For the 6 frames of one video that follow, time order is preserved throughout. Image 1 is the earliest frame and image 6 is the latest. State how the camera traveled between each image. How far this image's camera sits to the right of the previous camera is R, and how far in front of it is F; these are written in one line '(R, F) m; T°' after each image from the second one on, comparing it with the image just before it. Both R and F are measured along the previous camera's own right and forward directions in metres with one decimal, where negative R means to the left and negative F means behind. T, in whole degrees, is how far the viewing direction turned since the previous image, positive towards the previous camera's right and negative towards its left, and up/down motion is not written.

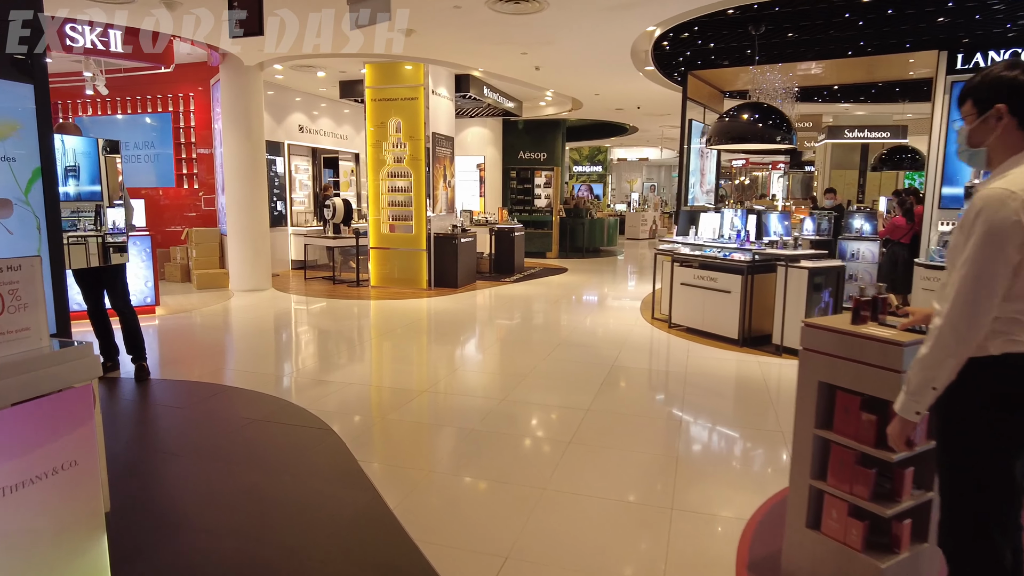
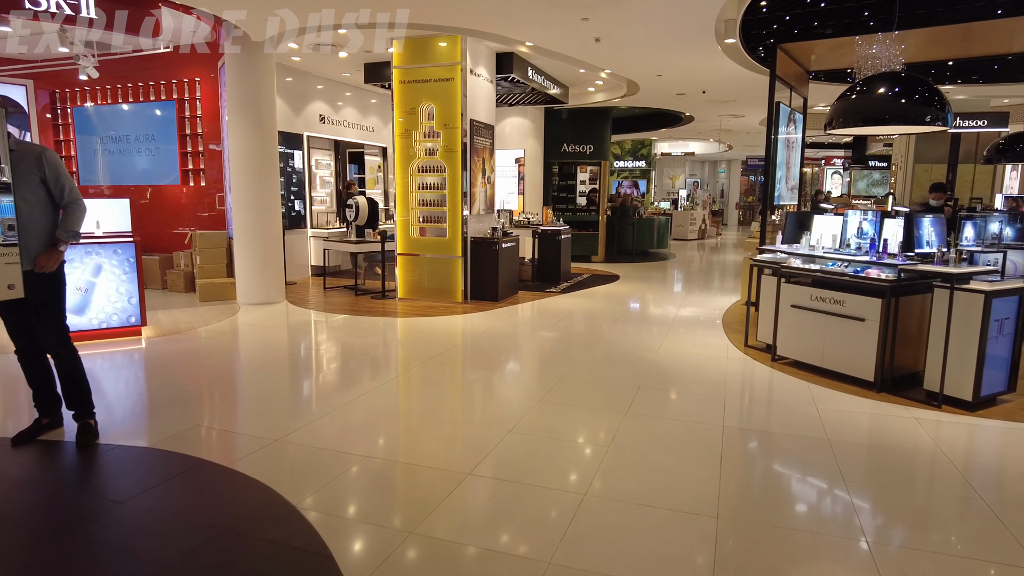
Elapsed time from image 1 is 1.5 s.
(-0.3, +1.3) m; -2°
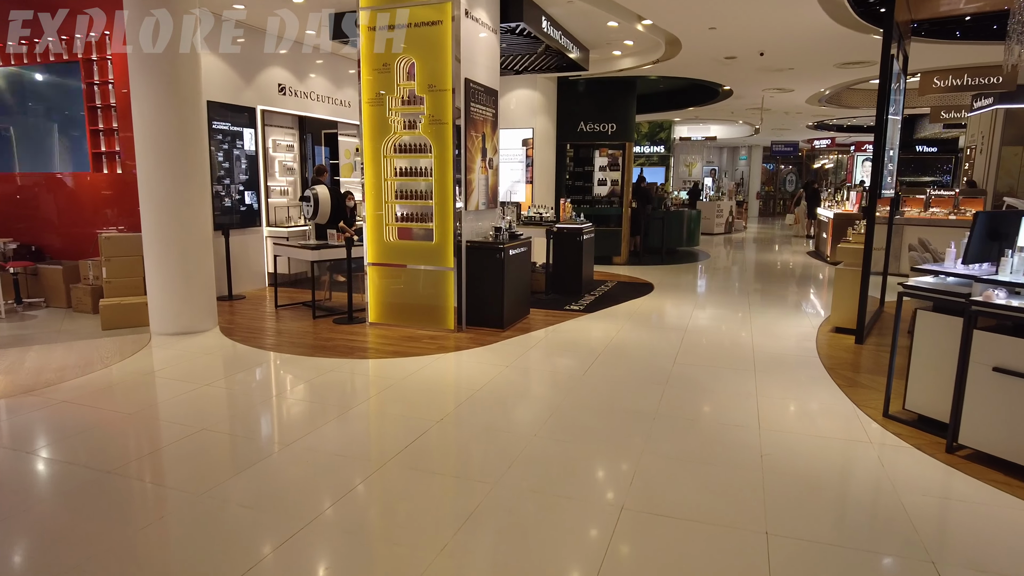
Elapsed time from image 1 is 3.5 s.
(-0.1, +2.0) m; 0°
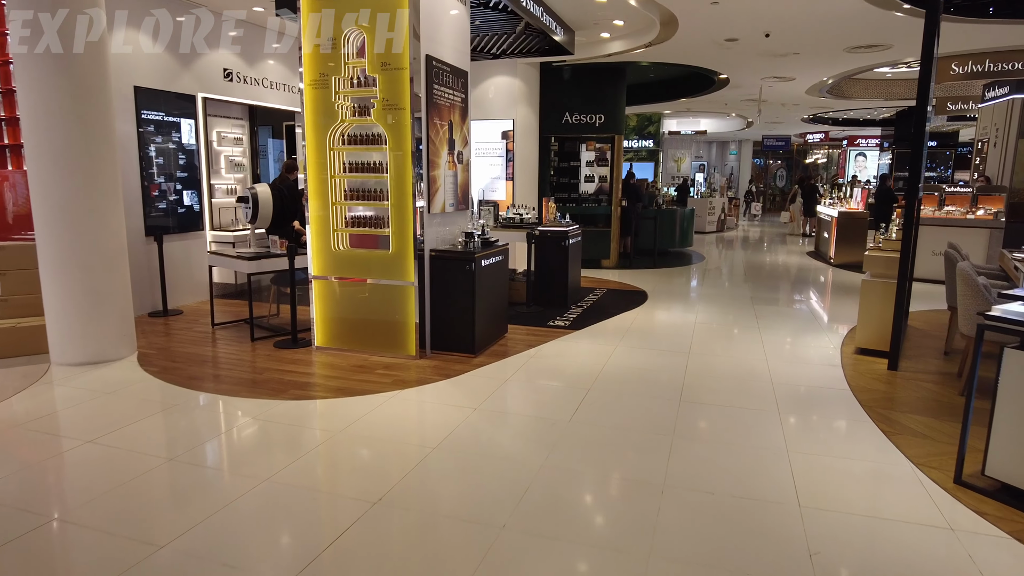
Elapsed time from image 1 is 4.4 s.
(+0.1, +0.9) m; +1°
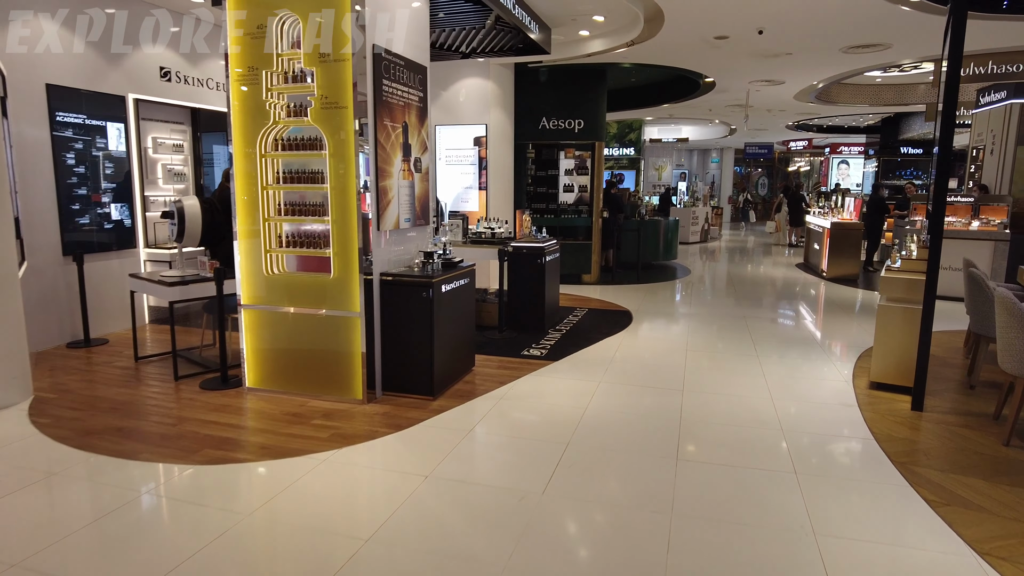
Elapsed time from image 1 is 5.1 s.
(+0.1, +0.7) m; +2°
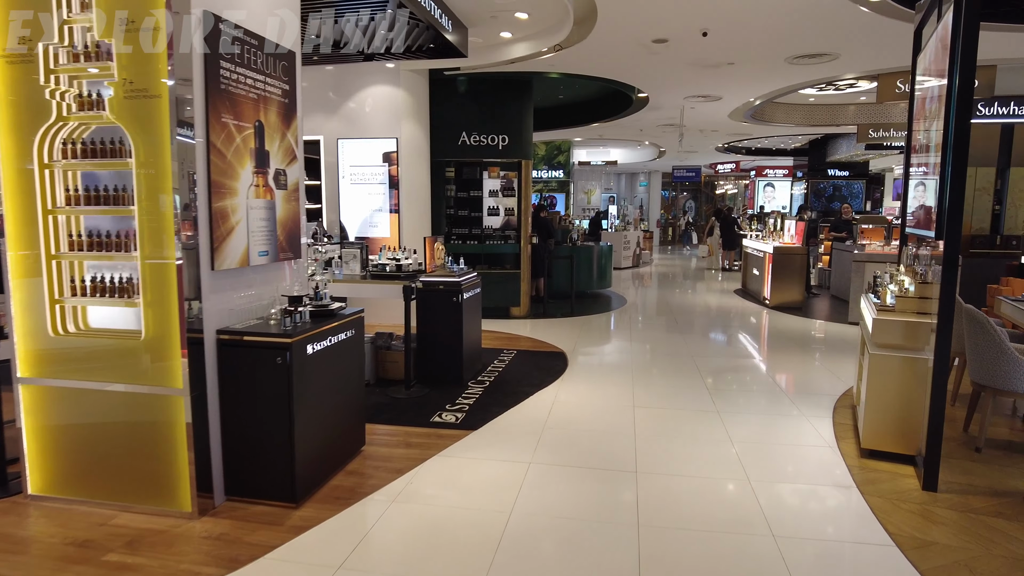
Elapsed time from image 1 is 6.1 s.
(+0.2, +1.0) m; +6°
